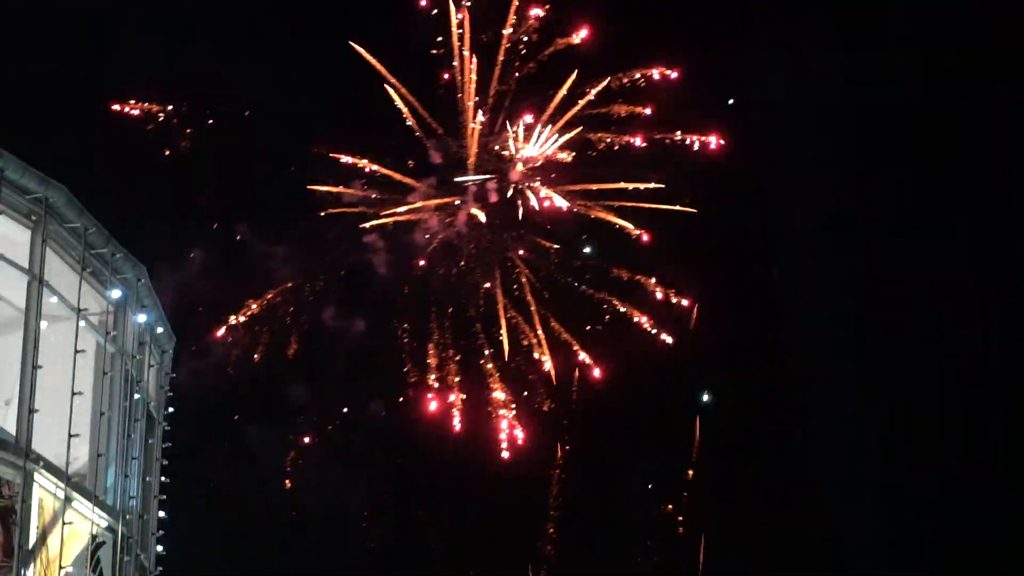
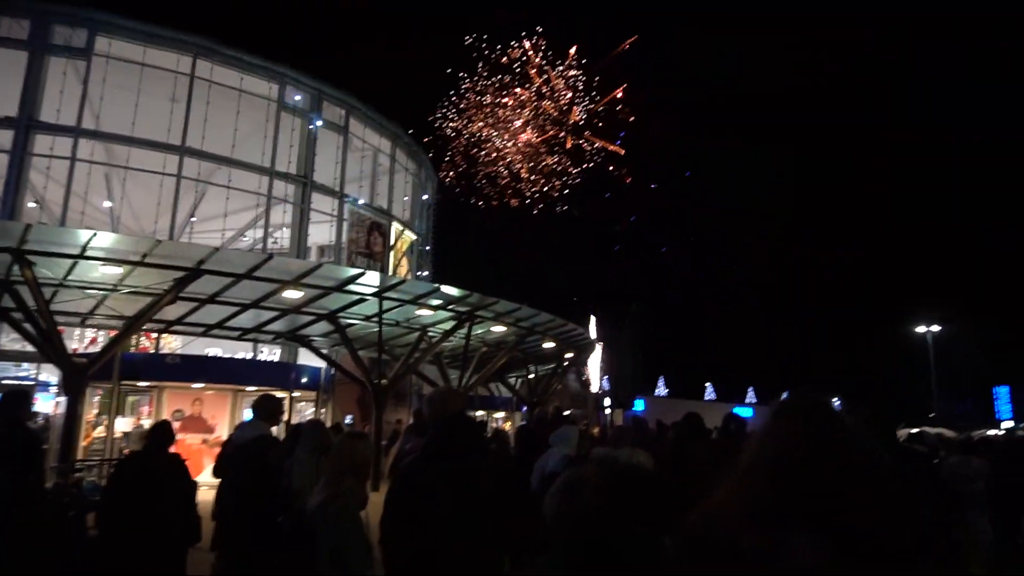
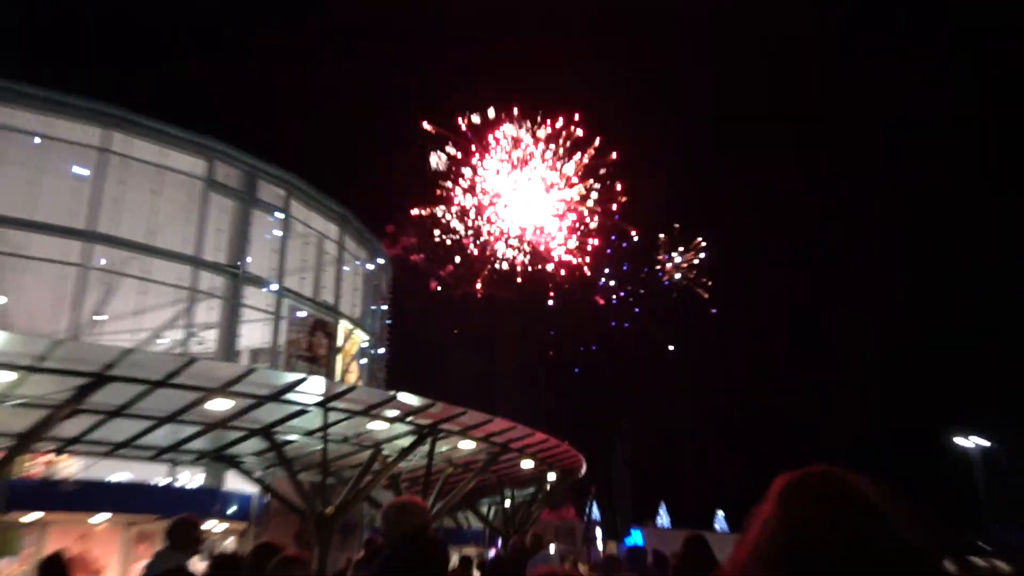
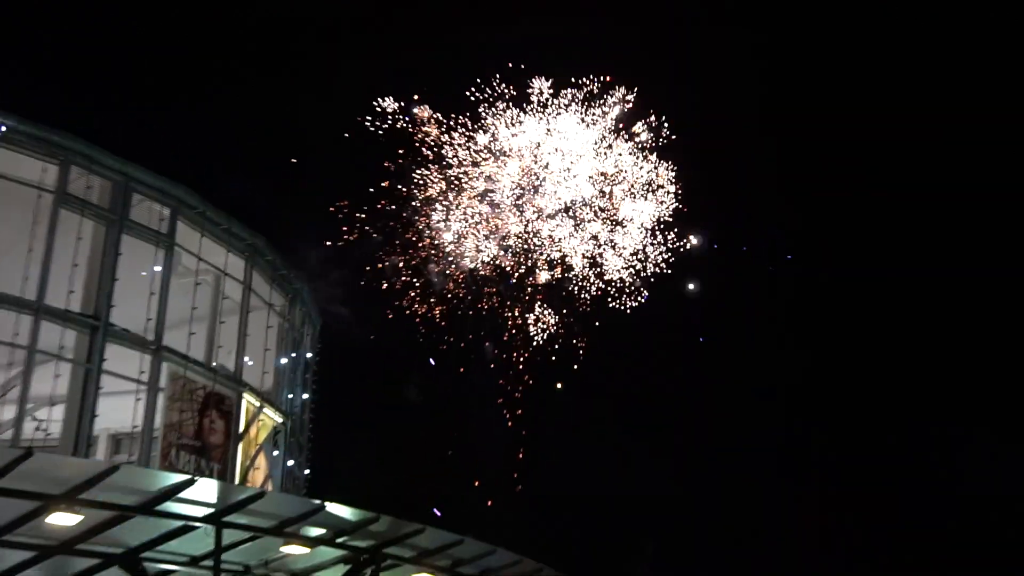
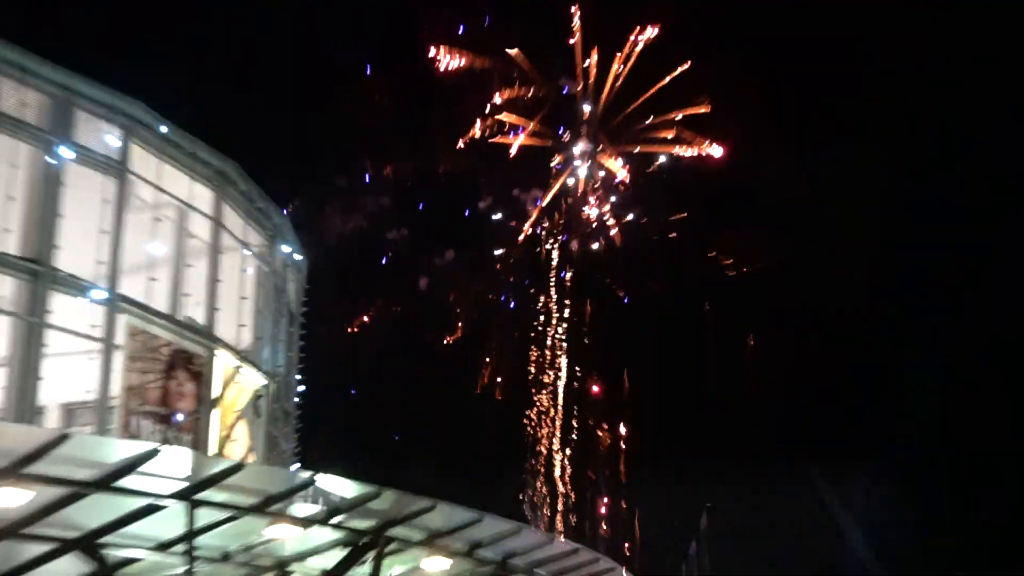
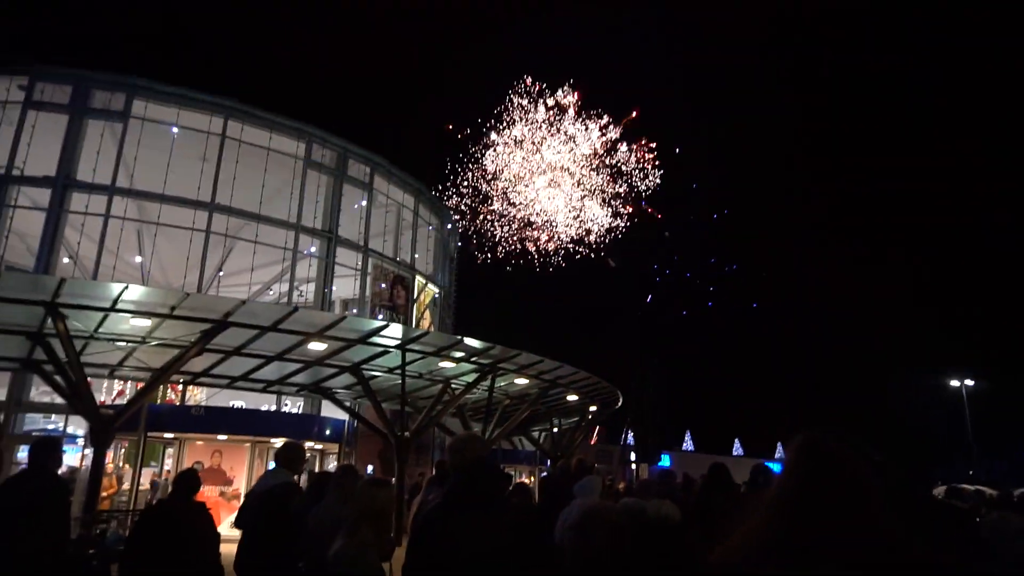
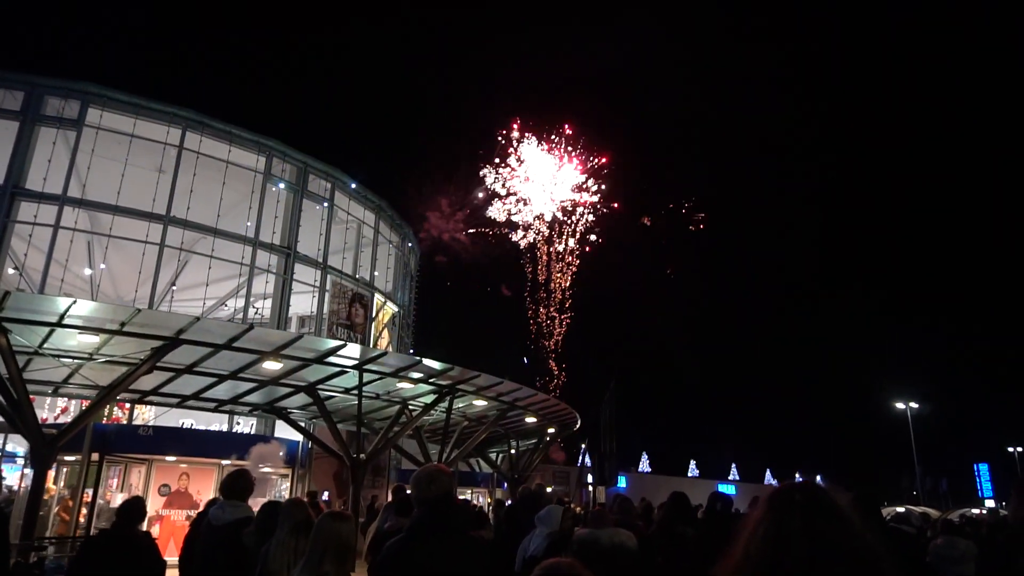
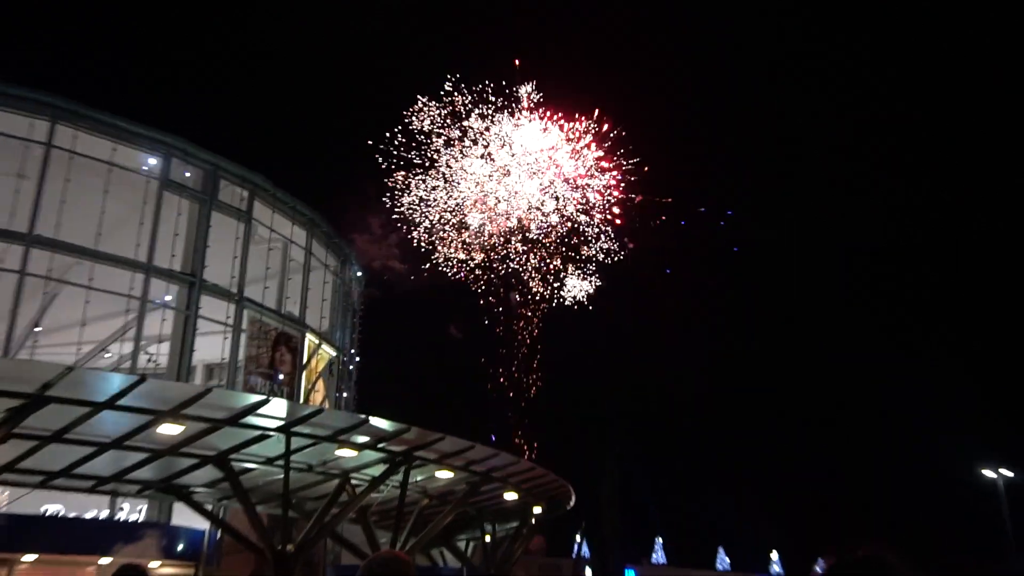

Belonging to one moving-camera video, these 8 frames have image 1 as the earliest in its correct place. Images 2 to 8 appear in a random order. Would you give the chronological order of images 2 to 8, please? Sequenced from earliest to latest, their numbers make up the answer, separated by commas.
5, 3, 6, 2, 7, 8, 4
